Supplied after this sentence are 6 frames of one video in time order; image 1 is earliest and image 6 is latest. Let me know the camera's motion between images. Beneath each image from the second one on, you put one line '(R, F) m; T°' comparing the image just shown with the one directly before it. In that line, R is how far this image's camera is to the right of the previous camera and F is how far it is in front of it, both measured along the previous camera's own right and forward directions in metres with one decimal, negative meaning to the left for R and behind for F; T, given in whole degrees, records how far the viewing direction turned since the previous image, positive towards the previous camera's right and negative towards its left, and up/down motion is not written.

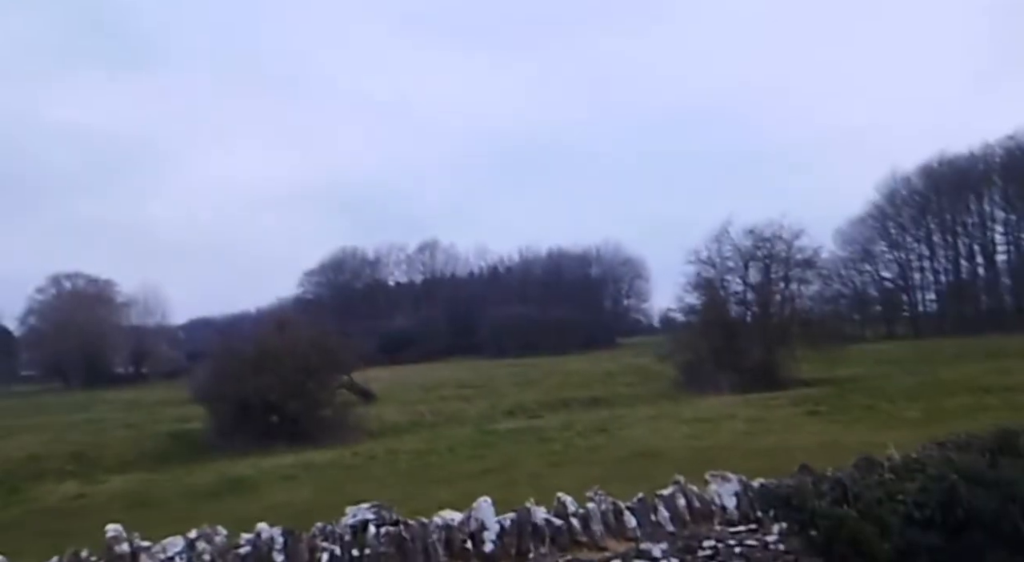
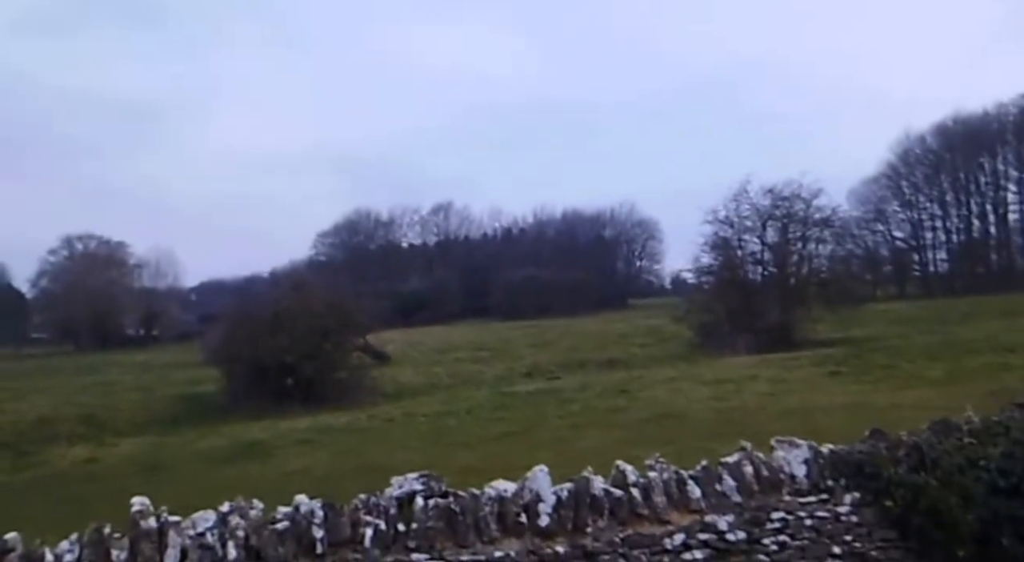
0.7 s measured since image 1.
(-0.2, +0.3) m; -1°
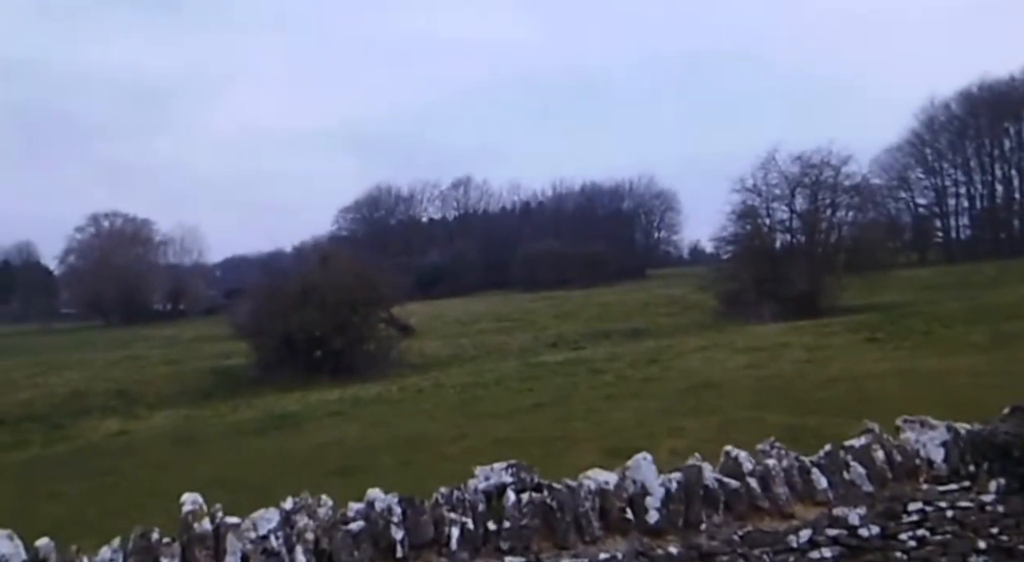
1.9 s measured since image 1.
(-0.3, +0.5) m; -1°
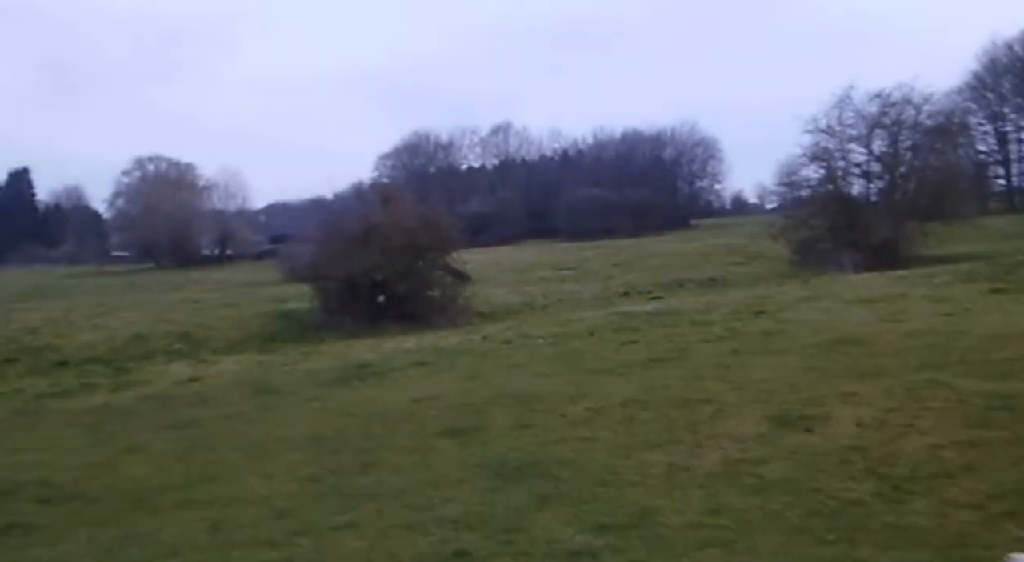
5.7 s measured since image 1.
(-1.1, +1.8) m; -2°
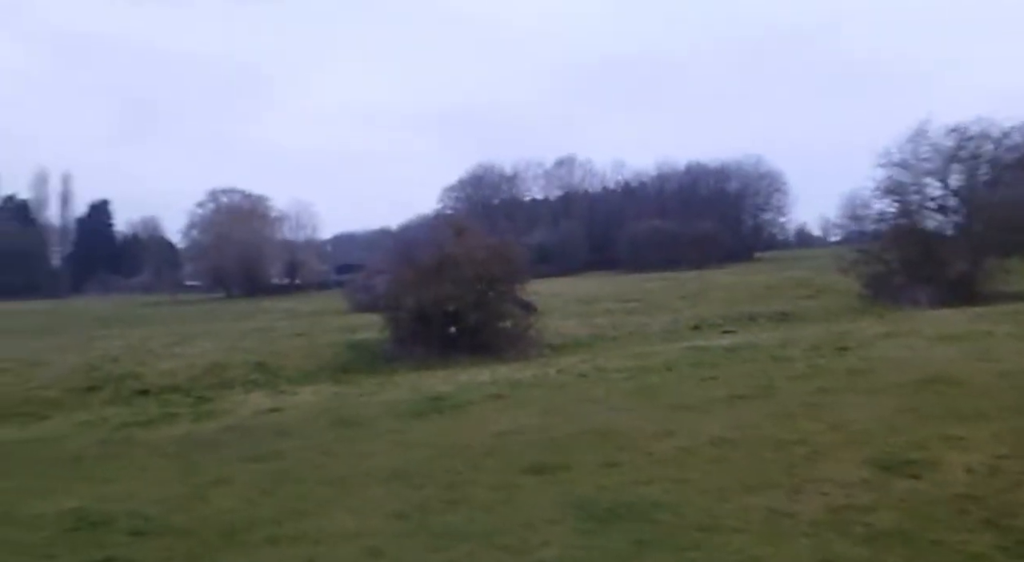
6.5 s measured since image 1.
(-0.3, +0.1) m; -3°
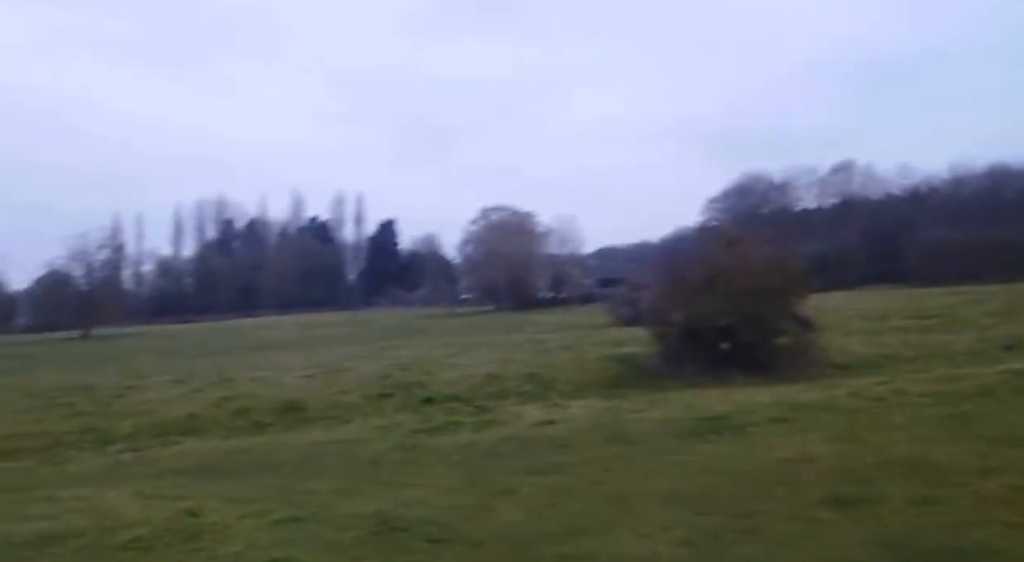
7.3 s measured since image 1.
(-0.3, +0.2) m; -15°
